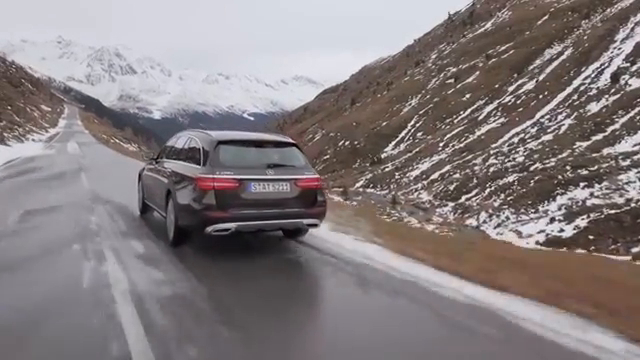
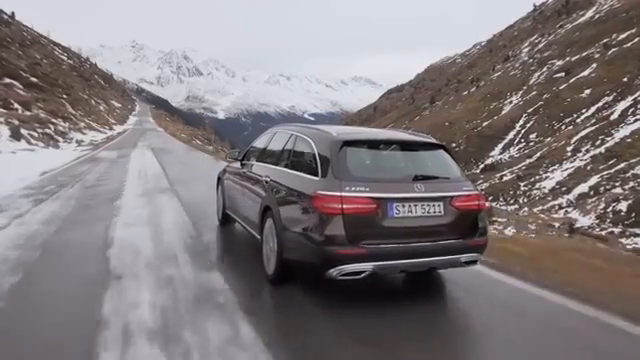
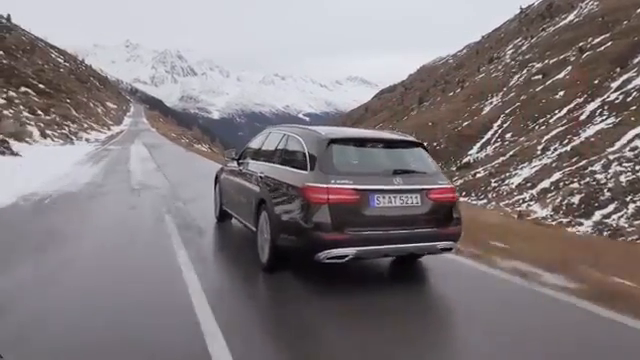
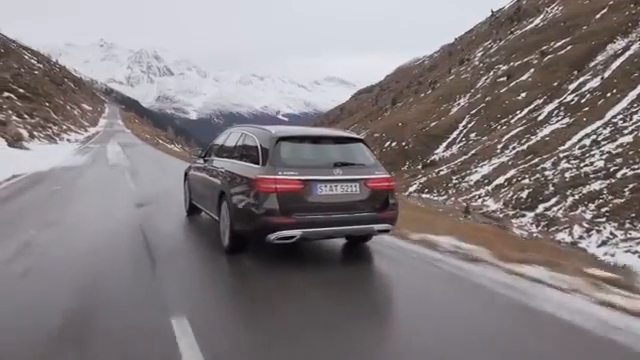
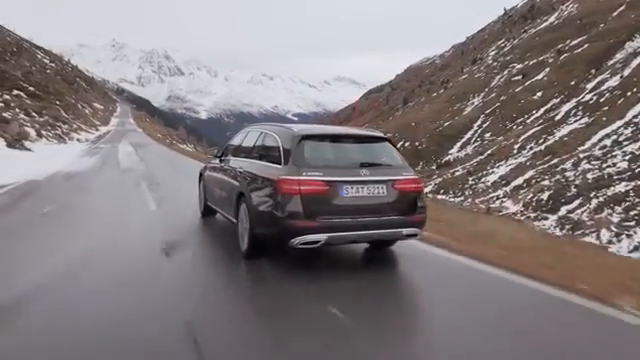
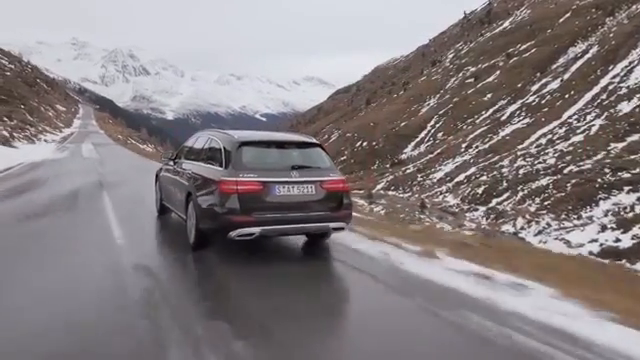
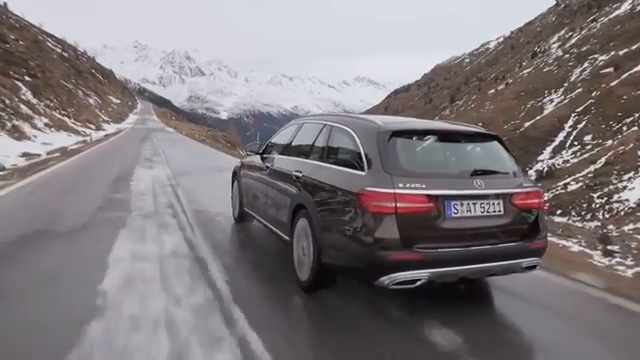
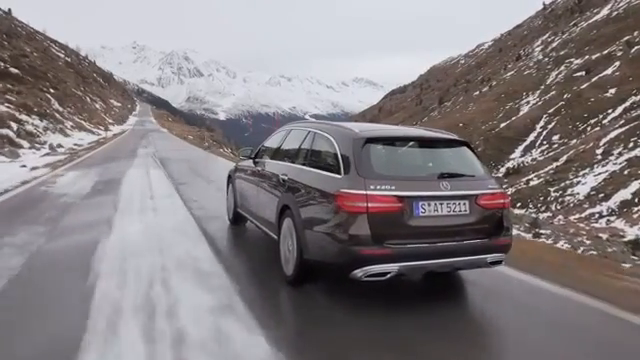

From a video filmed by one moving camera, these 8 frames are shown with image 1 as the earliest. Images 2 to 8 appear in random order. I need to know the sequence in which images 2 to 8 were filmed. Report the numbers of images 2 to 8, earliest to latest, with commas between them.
6, 4, 5, 3, 2, 8, 7
